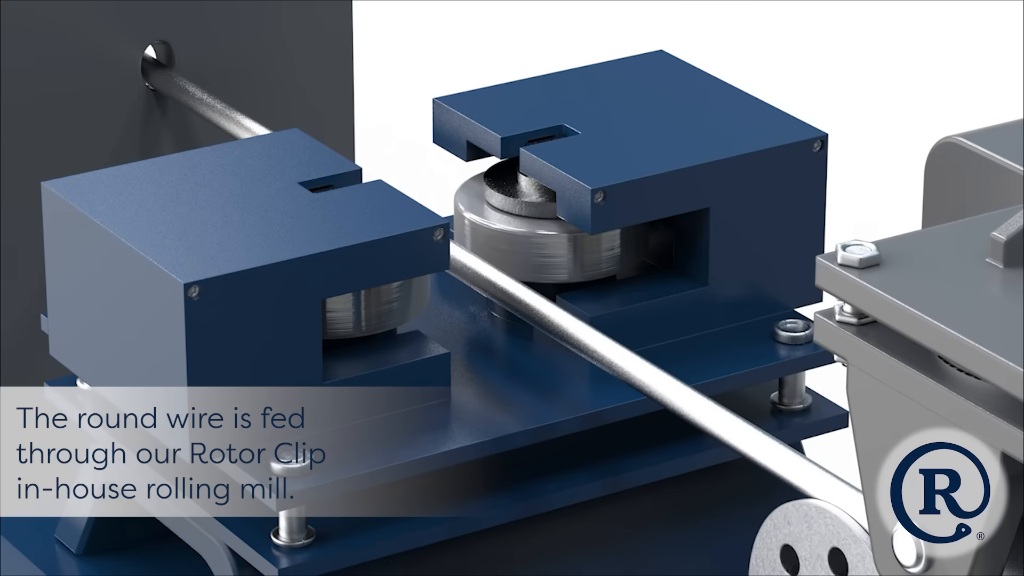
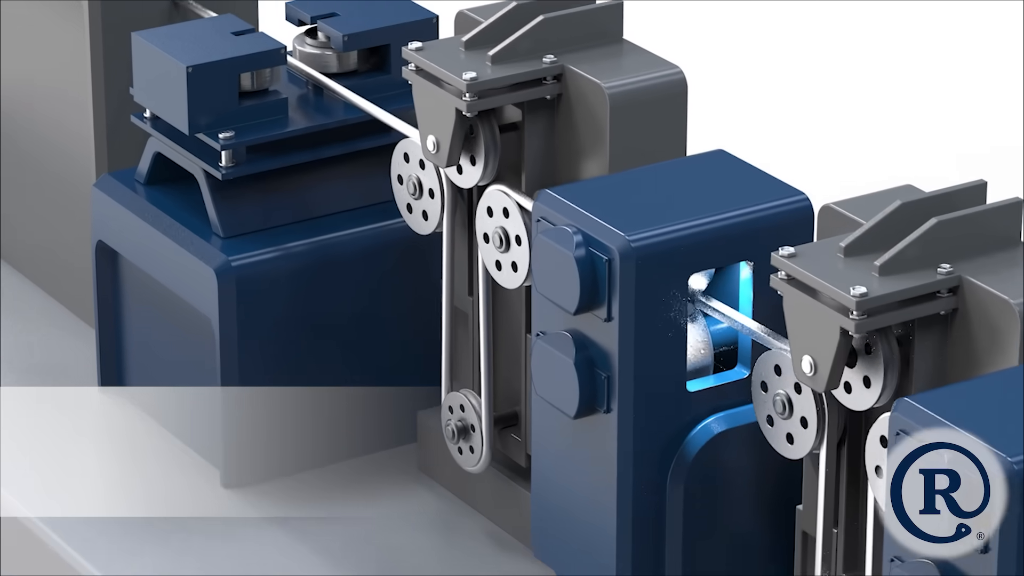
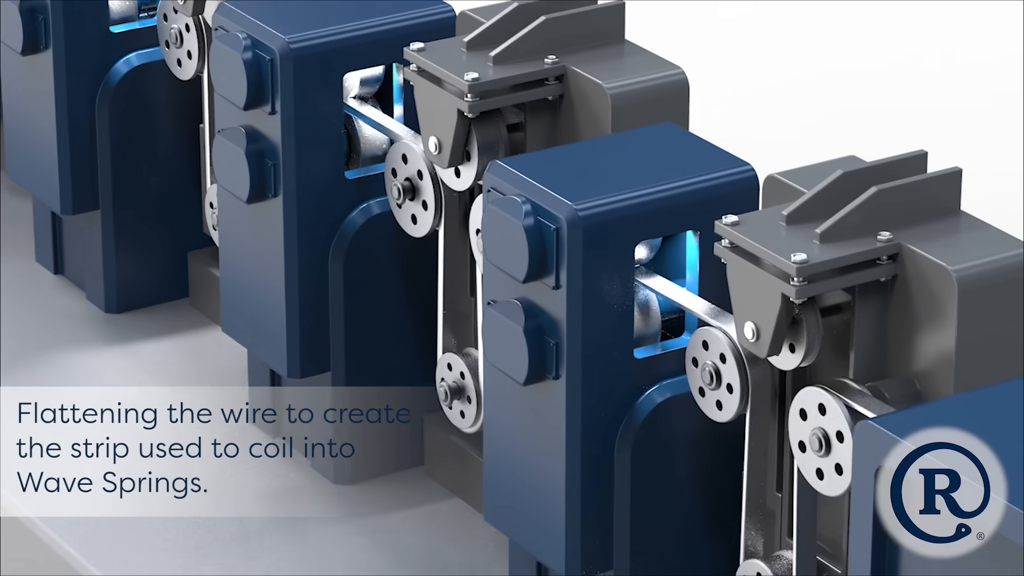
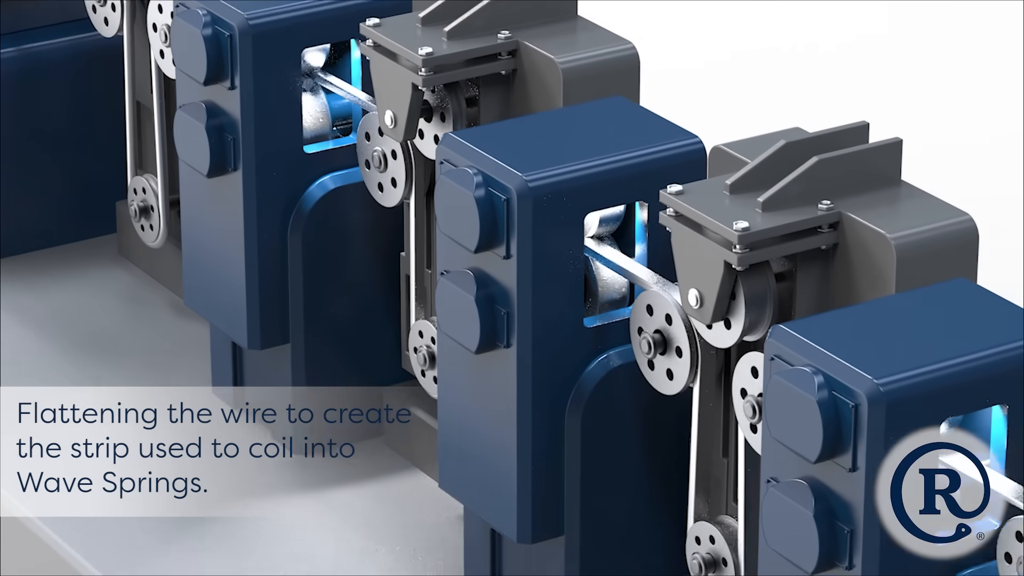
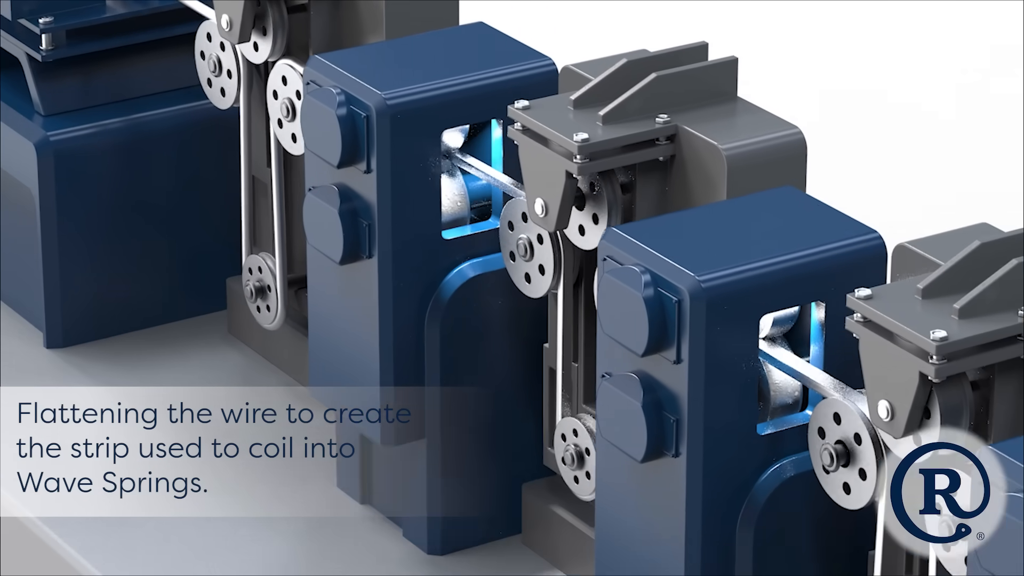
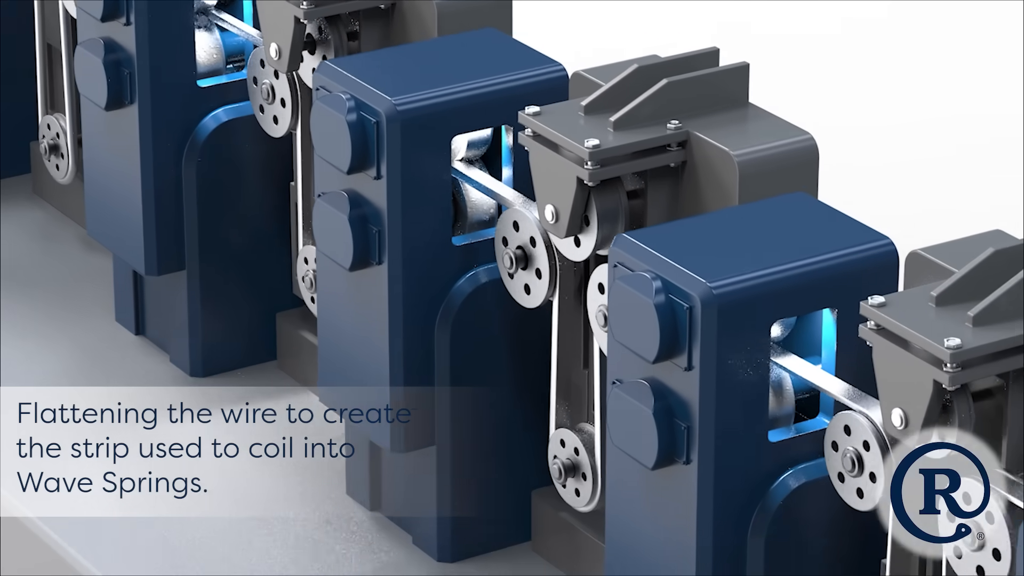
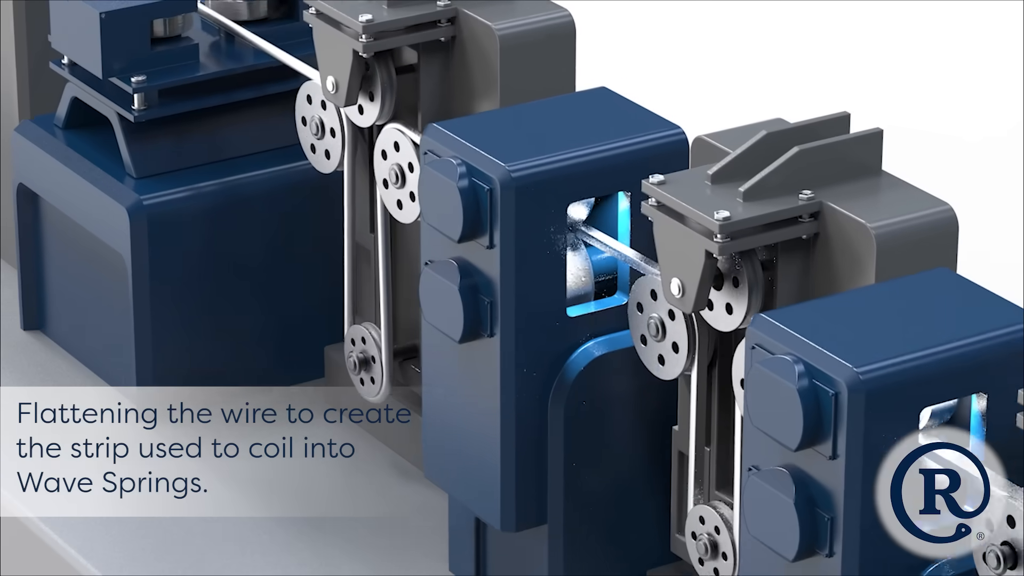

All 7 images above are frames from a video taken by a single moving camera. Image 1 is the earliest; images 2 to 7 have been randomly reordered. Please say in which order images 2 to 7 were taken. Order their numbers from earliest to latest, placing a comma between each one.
2, 7, 5, 4, 6, 3
